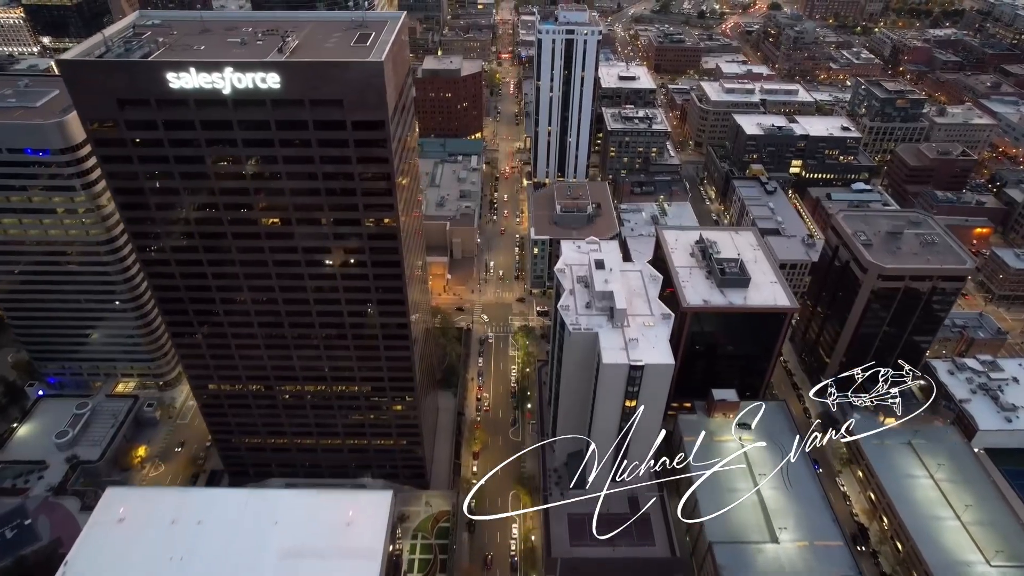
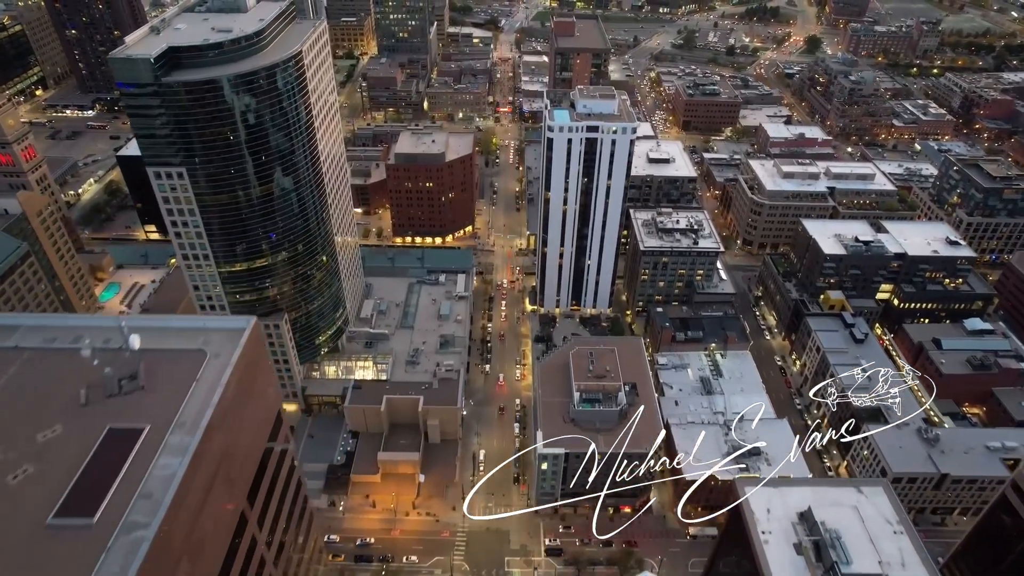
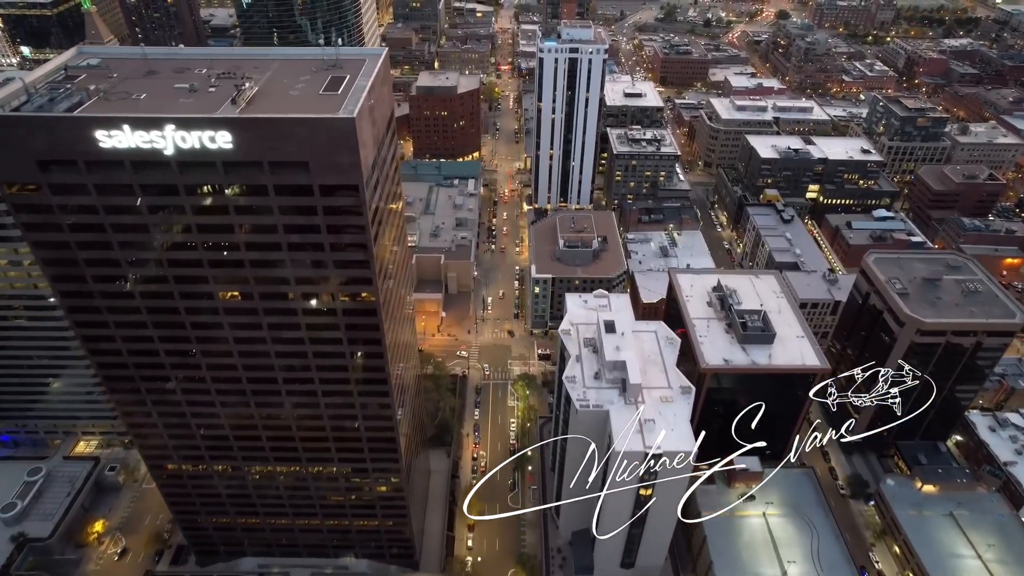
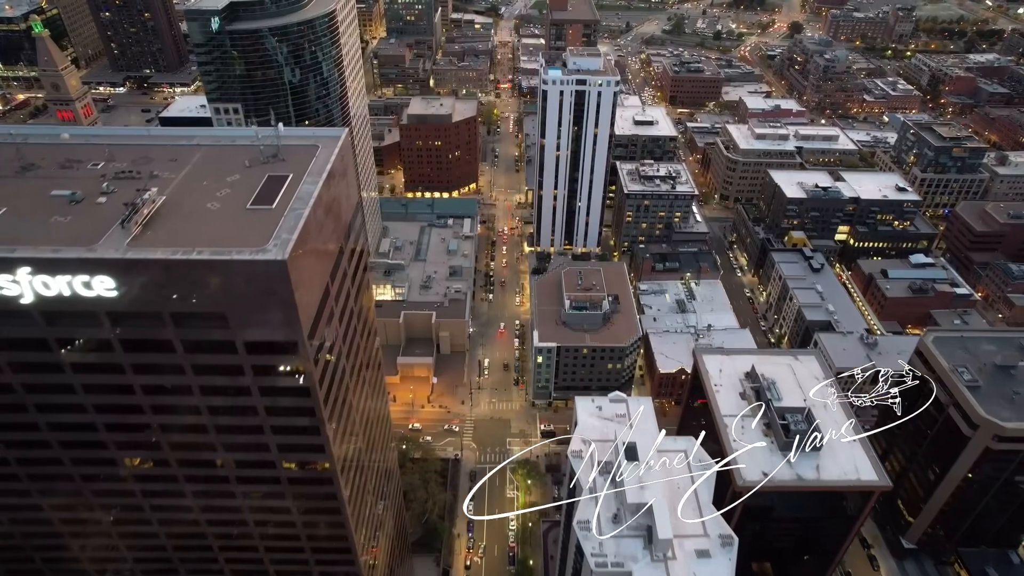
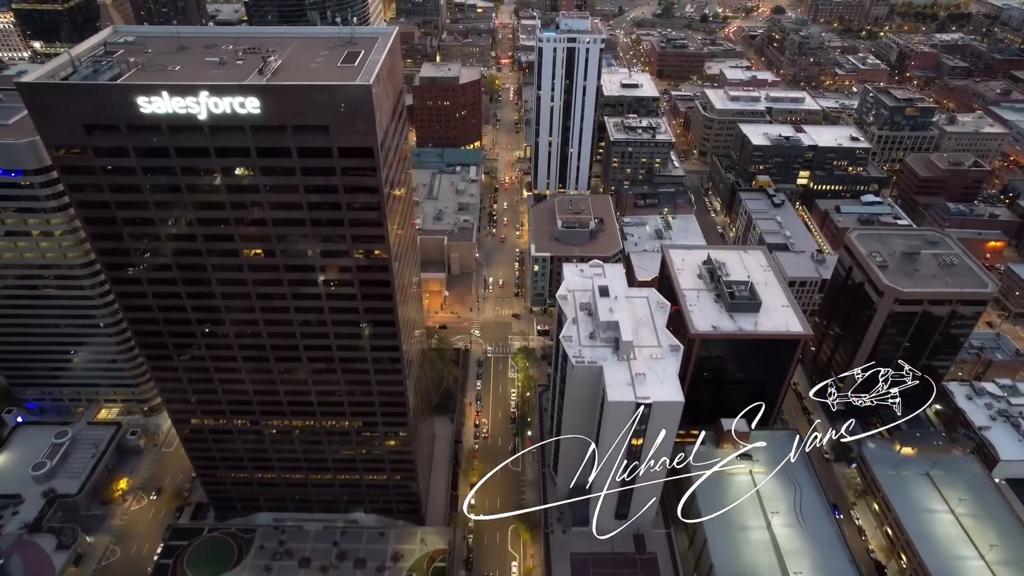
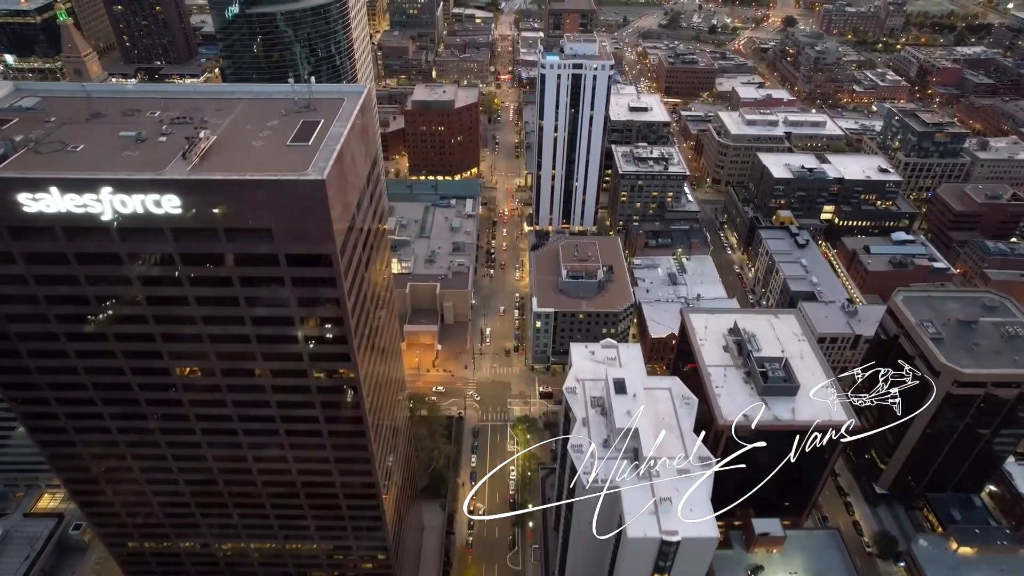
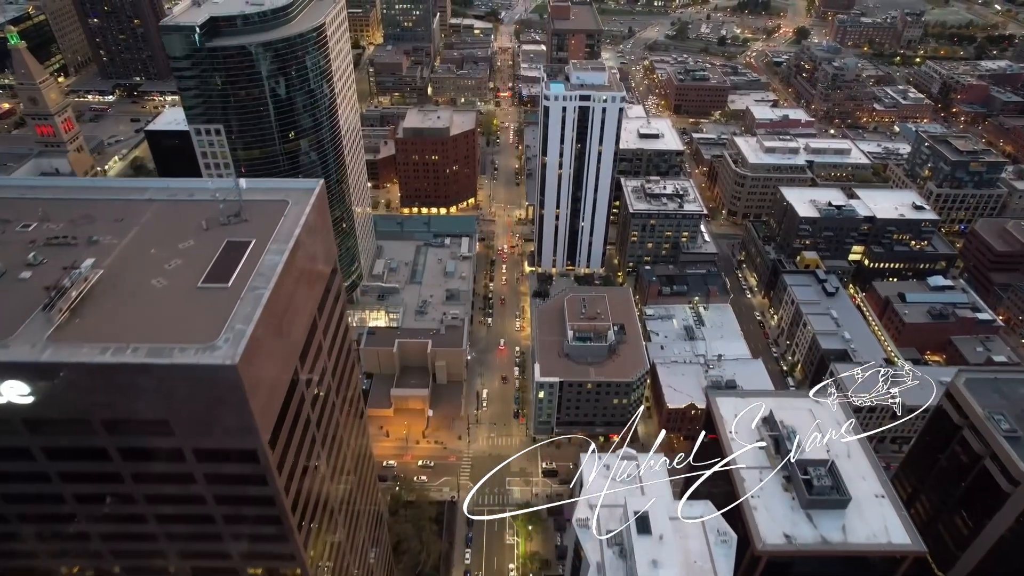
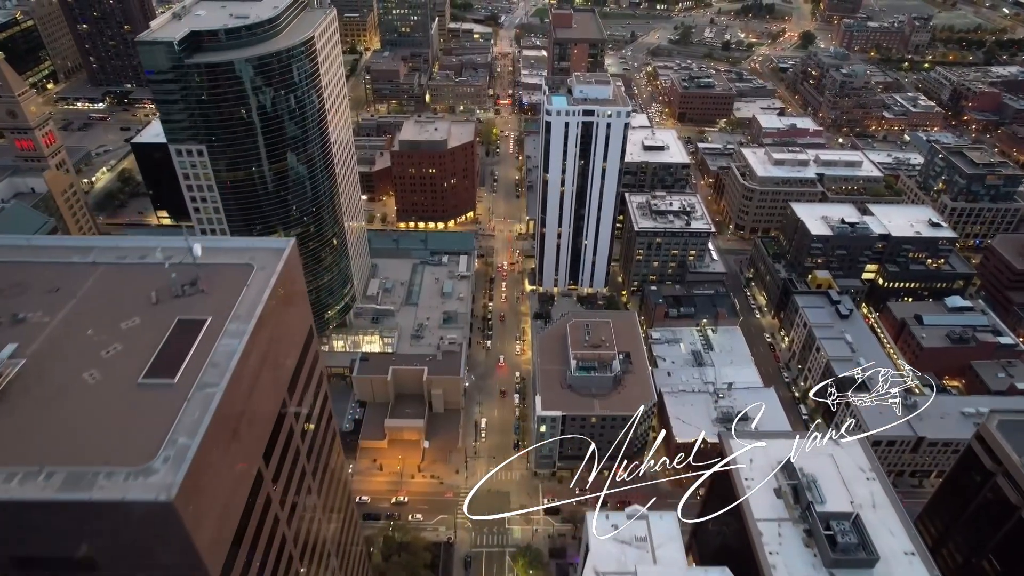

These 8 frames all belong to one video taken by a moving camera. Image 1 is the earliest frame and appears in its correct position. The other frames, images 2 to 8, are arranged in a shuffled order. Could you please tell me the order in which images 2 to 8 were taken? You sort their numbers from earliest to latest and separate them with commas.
5, 3, 6, 4, 7, 8, 2
